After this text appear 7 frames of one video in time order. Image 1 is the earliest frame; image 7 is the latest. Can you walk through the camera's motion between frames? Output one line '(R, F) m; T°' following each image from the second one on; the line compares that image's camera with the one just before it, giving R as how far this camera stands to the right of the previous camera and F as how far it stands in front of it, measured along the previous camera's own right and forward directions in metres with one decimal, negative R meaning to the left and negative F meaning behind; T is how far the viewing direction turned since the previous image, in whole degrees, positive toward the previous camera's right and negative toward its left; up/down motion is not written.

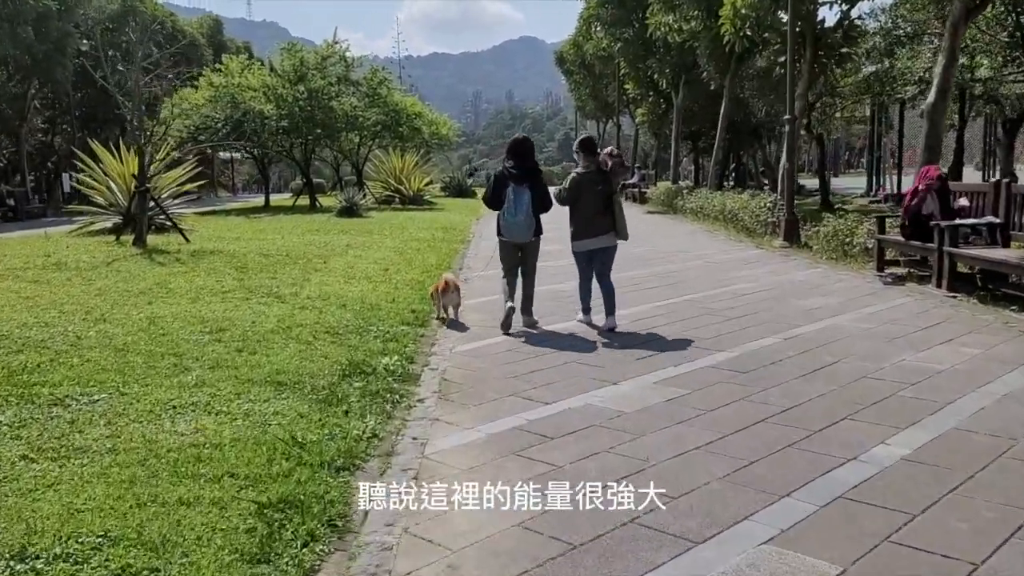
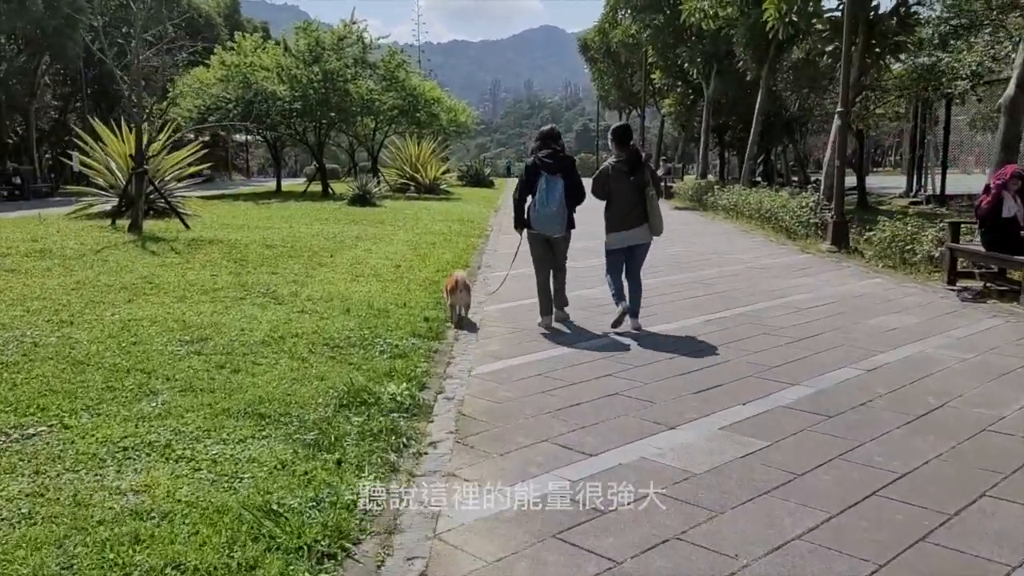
(-0.1, +1.1) m; -1°
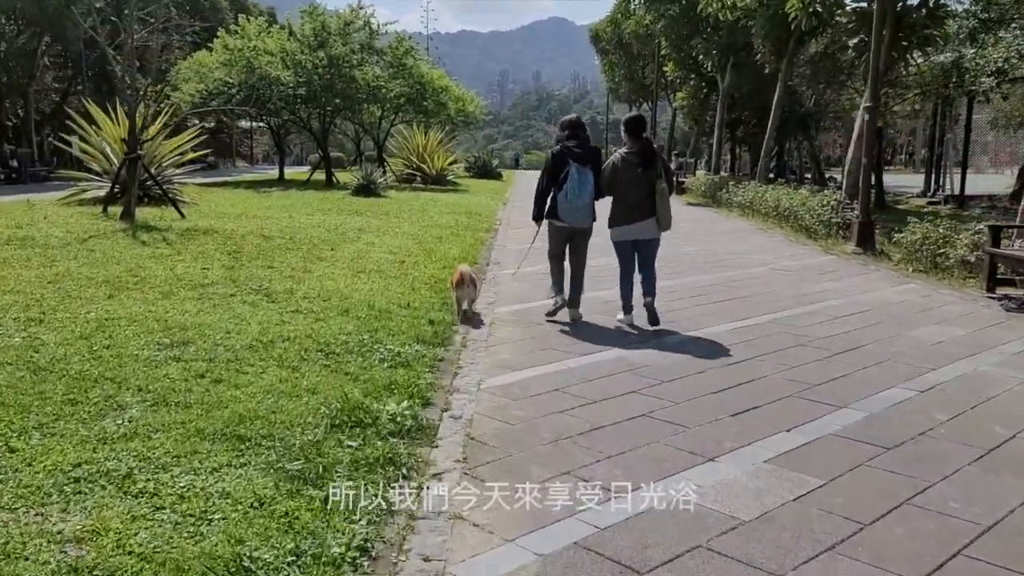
(-0.1, +0.6) m; 0°
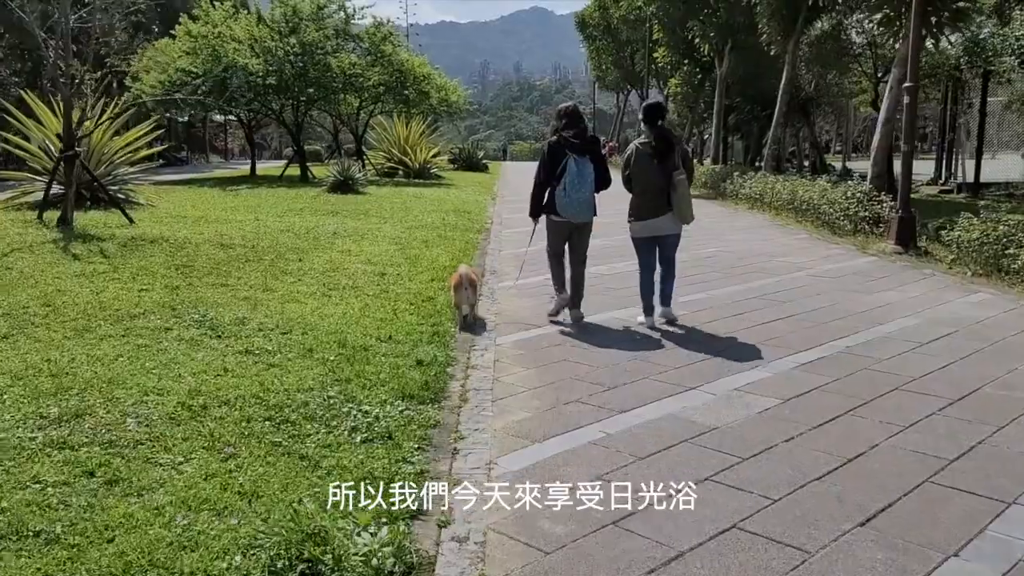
(-0.2, +1.5) m; +1°
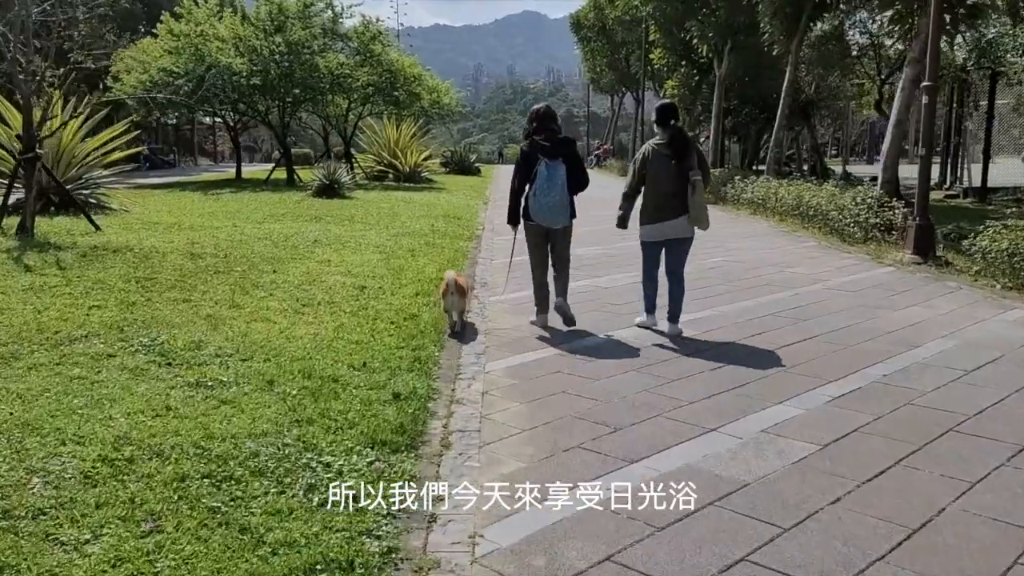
(0.0, +0.7) m; 0°
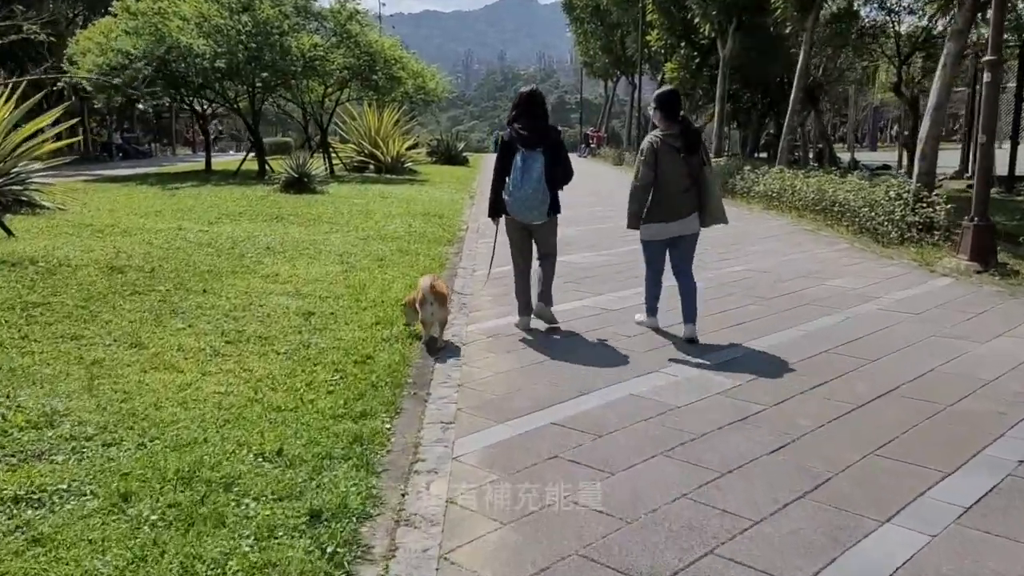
(+0.1, +1.6) m; +1°
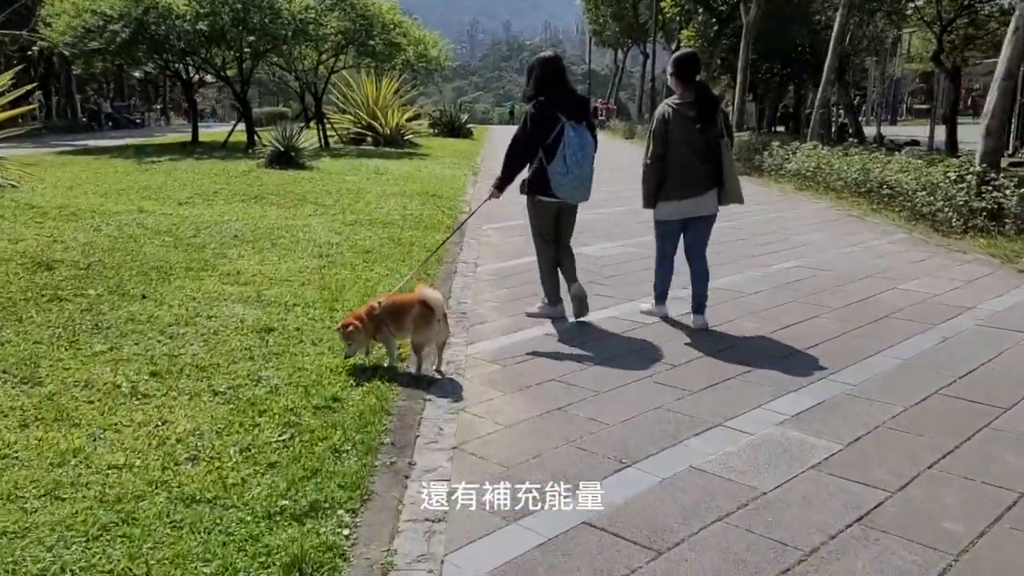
(-0.1, +1.4) m; 0°
